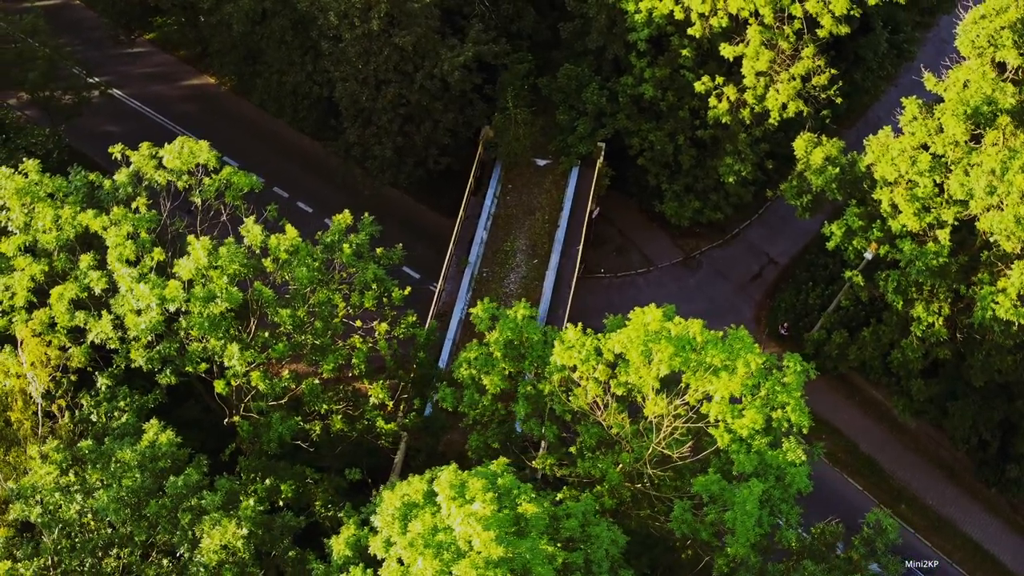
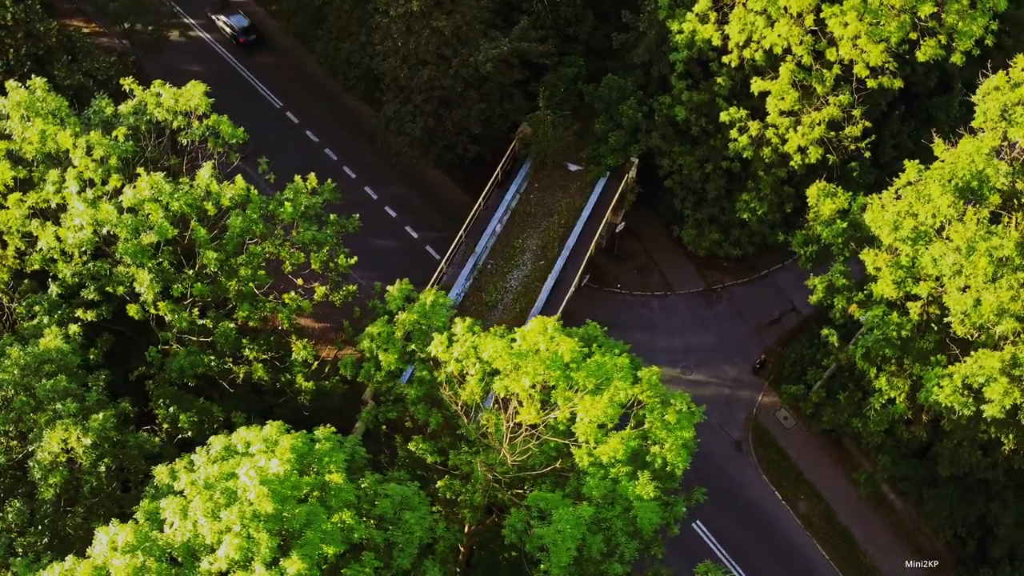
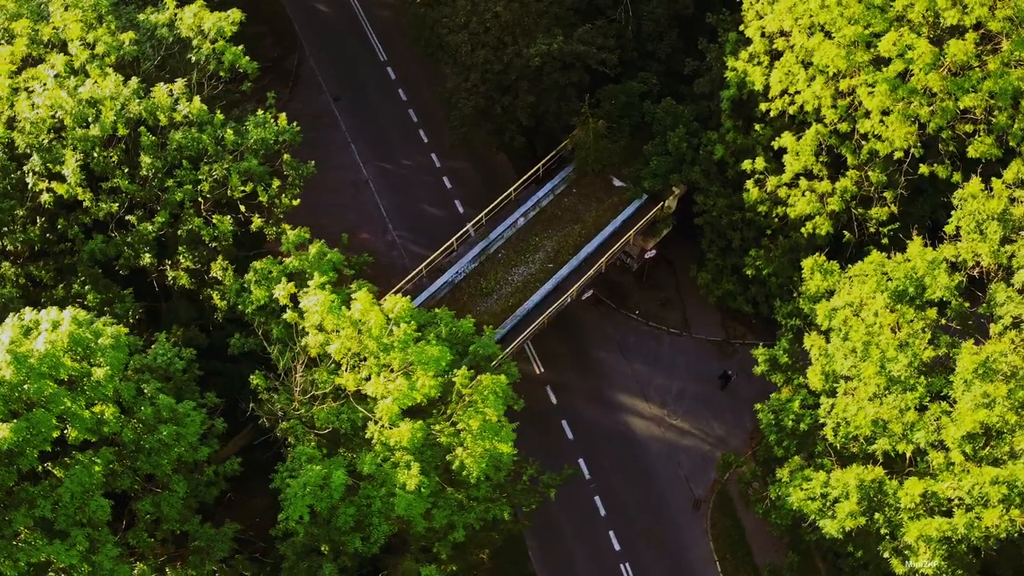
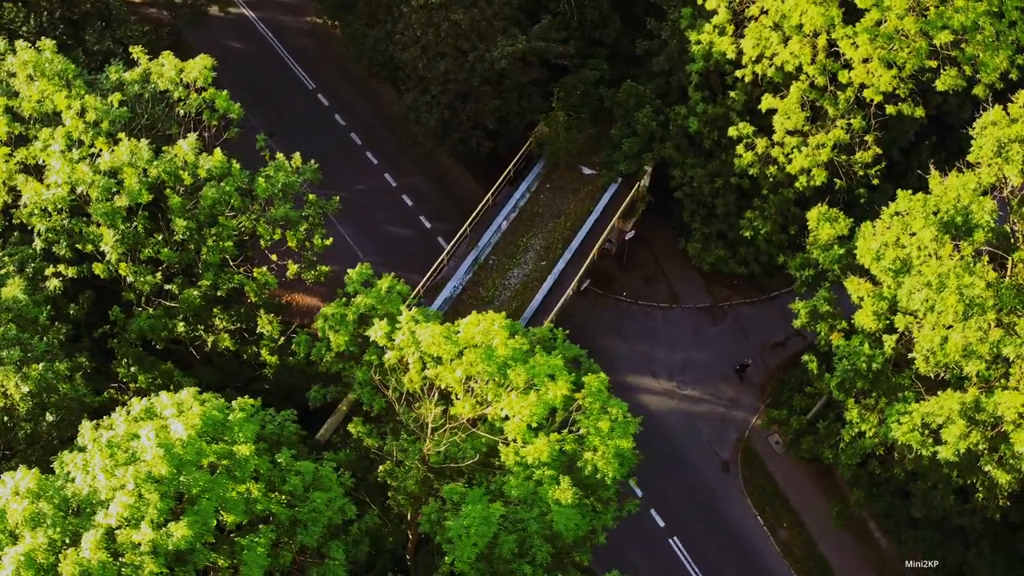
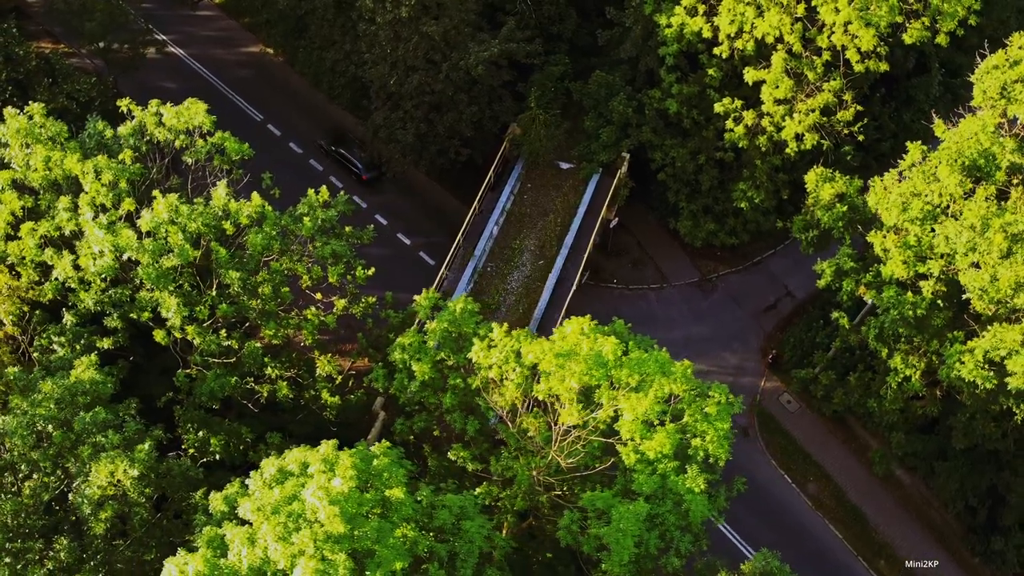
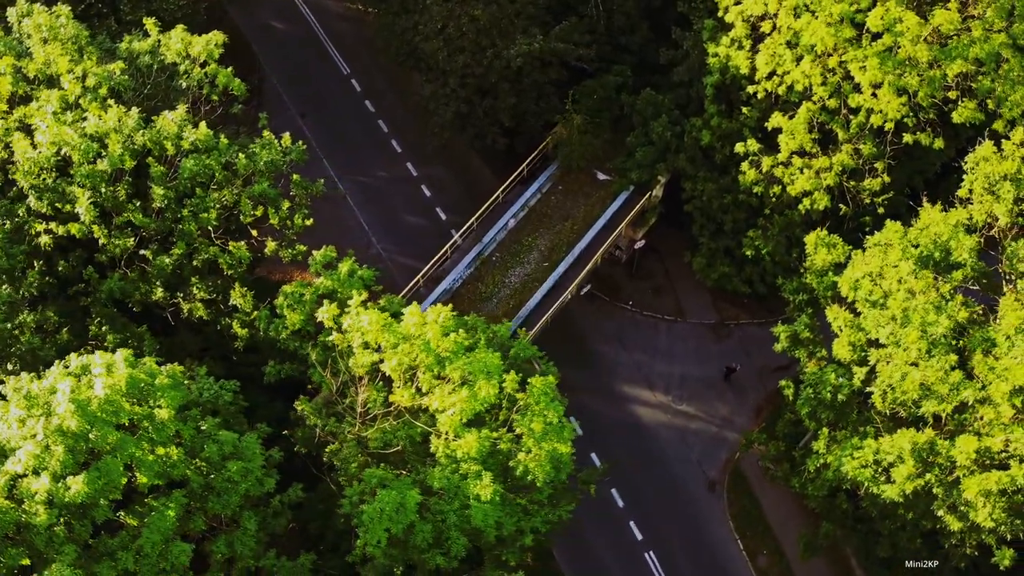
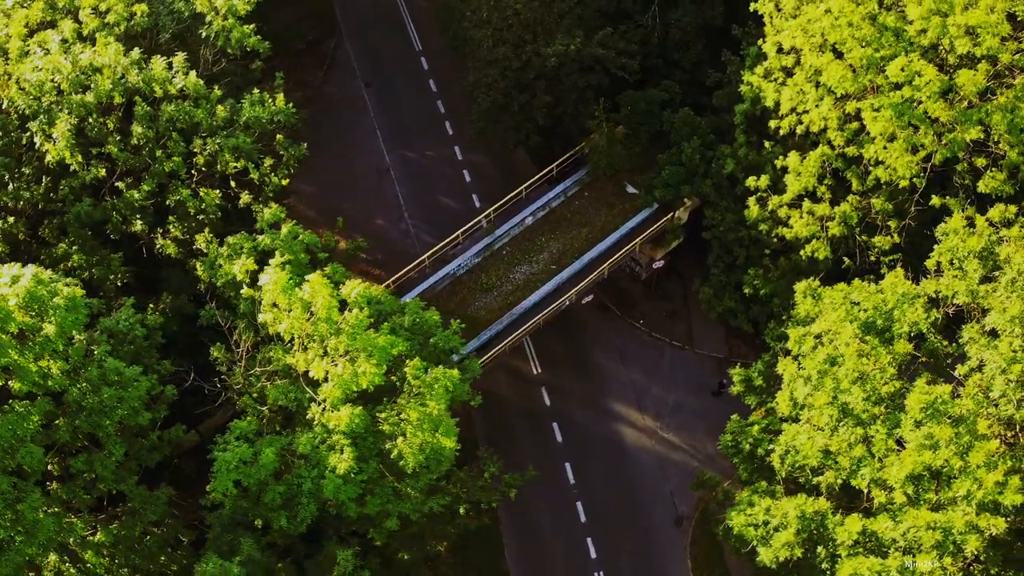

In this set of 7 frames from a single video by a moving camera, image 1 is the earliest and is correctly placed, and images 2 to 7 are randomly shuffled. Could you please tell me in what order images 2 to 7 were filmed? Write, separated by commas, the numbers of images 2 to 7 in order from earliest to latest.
5, 2, 4, 6, 3, 7
